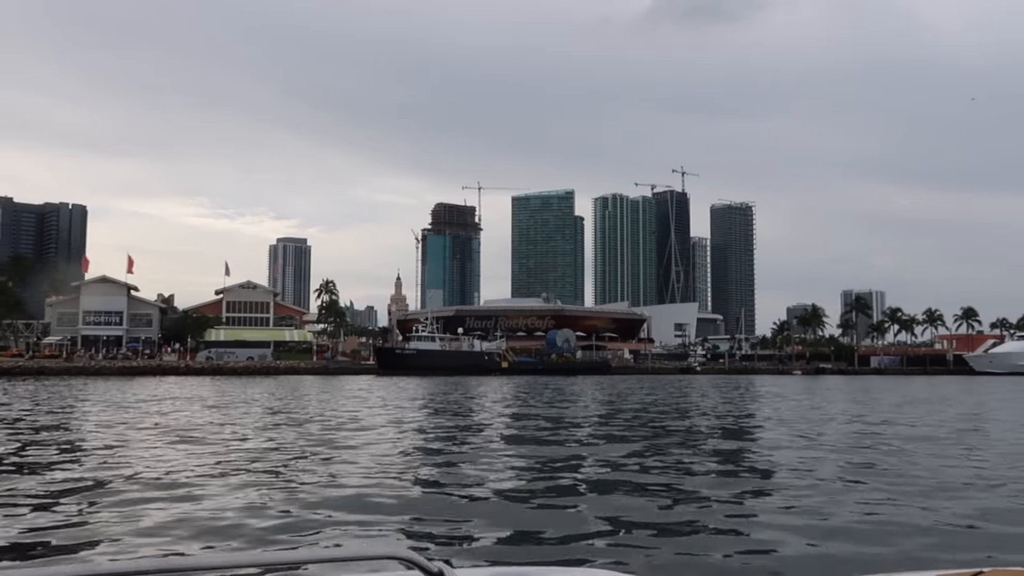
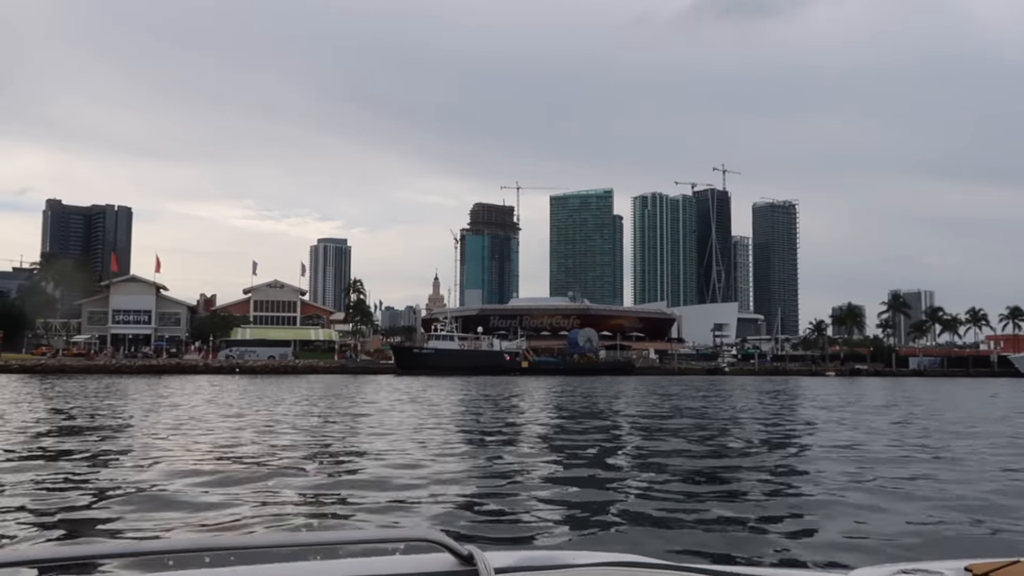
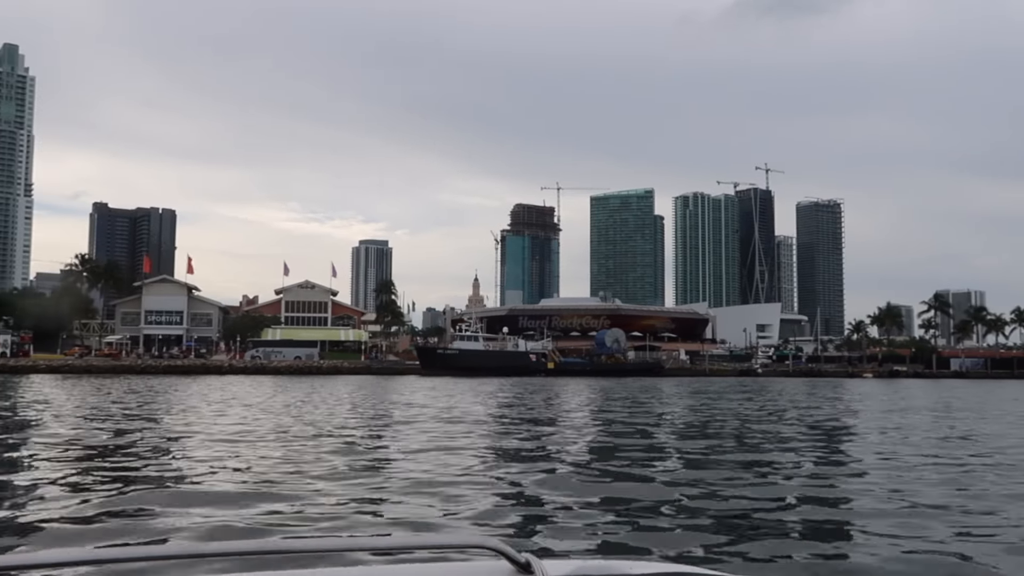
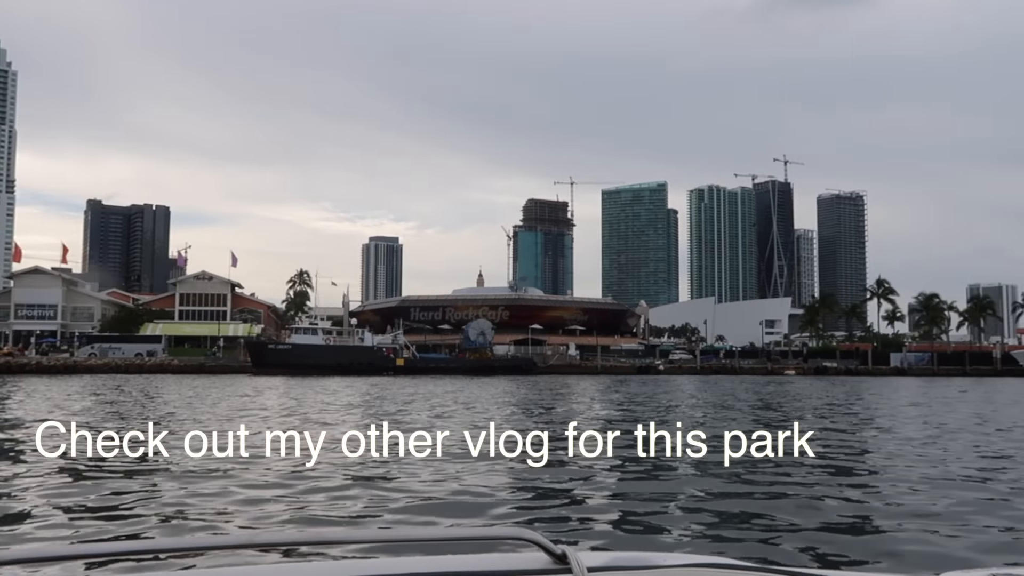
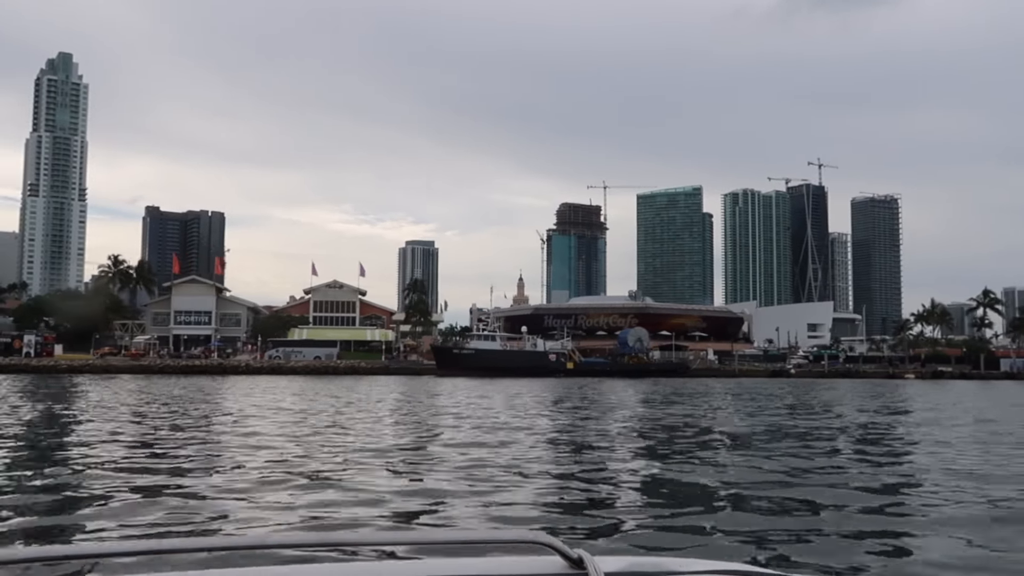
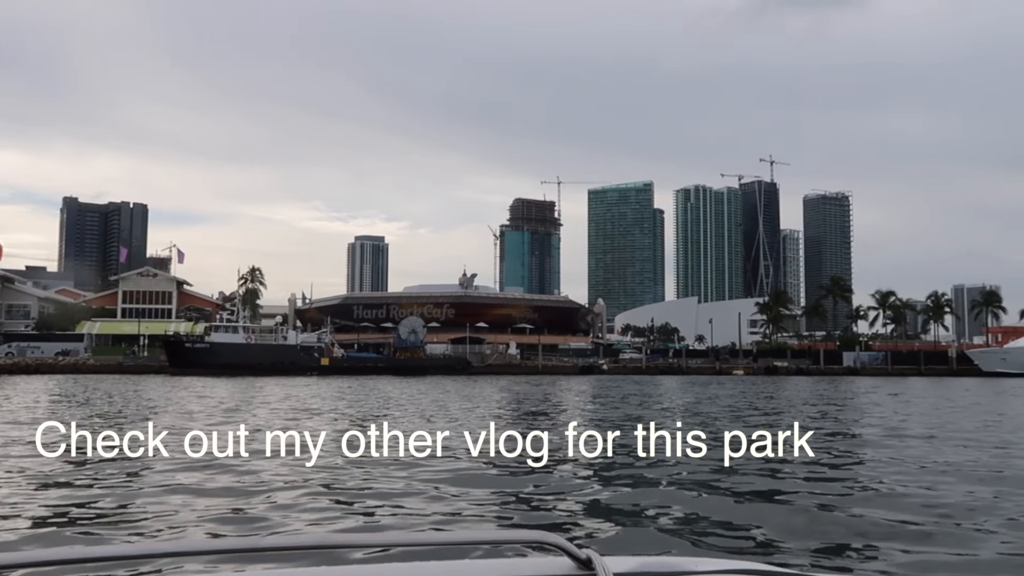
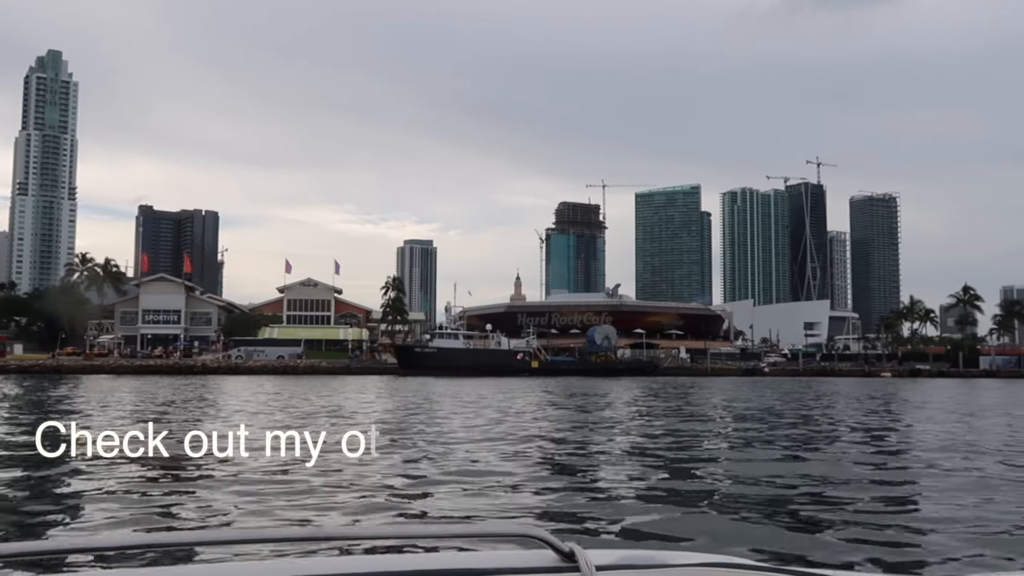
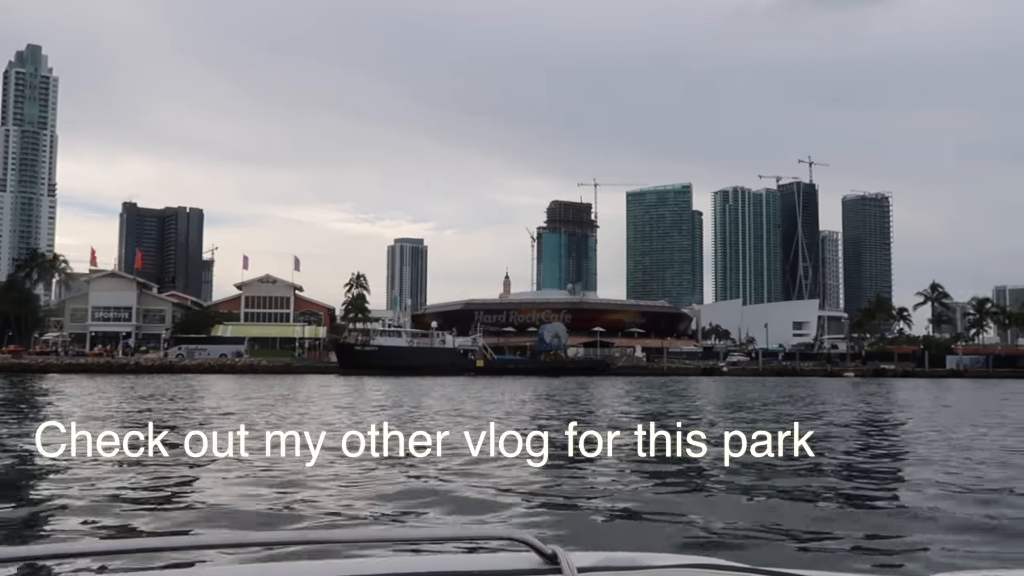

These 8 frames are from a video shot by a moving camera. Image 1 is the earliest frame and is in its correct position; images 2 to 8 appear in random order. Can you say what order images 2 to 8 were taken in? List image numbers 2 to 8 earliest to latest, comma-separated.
2, 3, 5, 7, 8, 4, 6
